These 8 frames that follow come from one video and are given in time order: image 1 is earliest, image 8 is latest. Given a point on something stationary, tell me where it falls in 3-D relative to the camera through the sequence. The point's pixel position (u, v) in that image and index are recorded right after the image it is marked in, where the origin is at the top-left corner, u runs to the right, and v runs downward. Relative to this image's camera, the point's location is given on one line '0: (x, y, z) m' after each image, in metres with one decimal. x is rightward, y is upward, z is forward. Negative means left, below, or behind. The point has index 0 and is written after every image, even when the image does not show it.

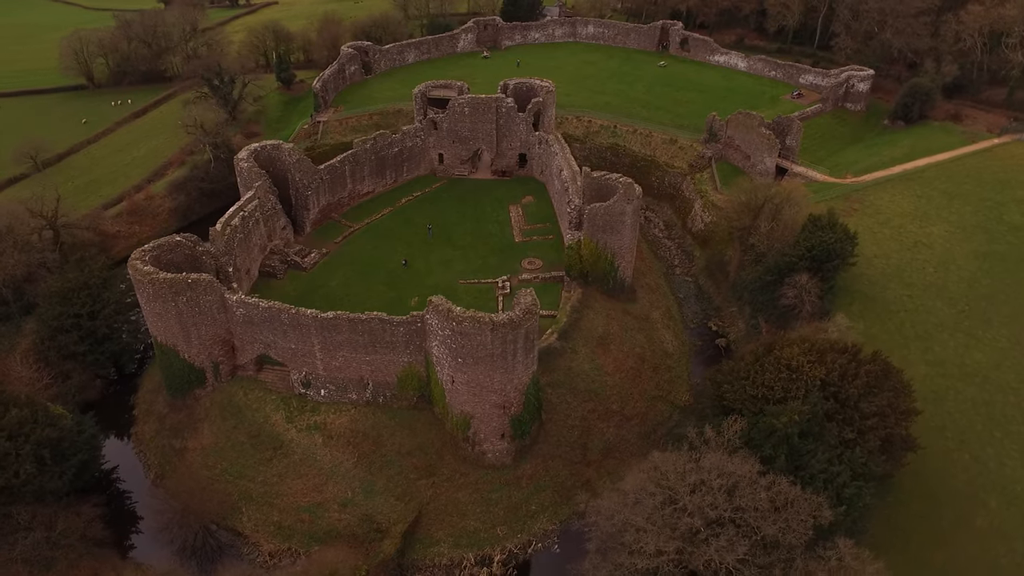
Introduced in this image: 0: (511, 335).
0: (0.0, -1.4, +19.9) m
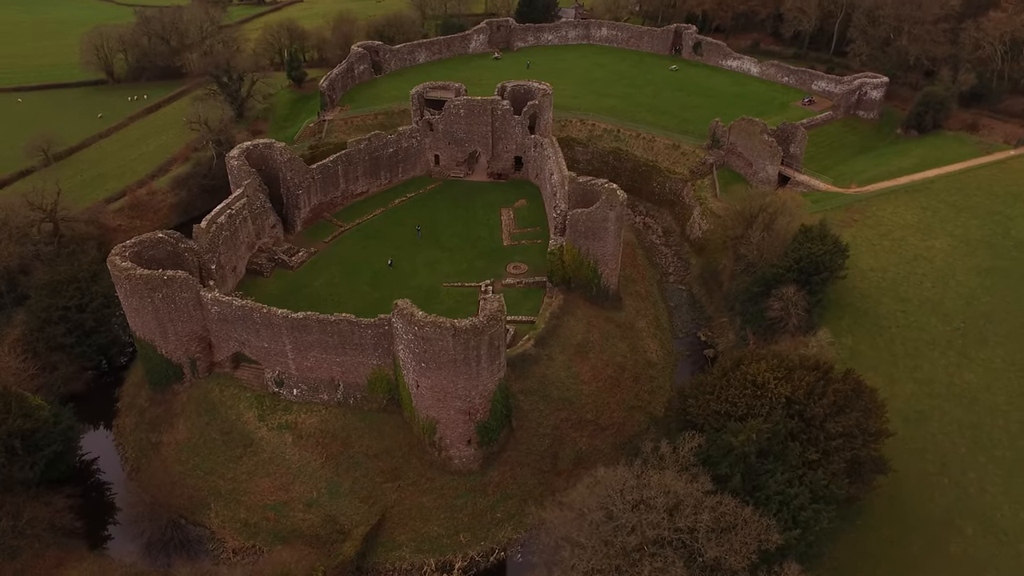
0: (-1.1, -1.6, +19.7) m
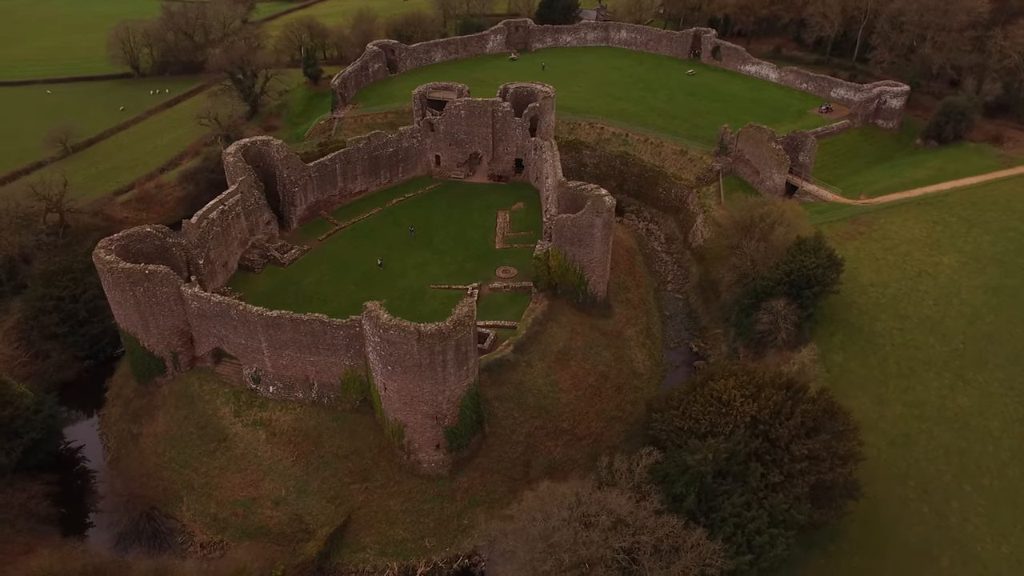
0: (-2.2, -1.7, +19.5) m
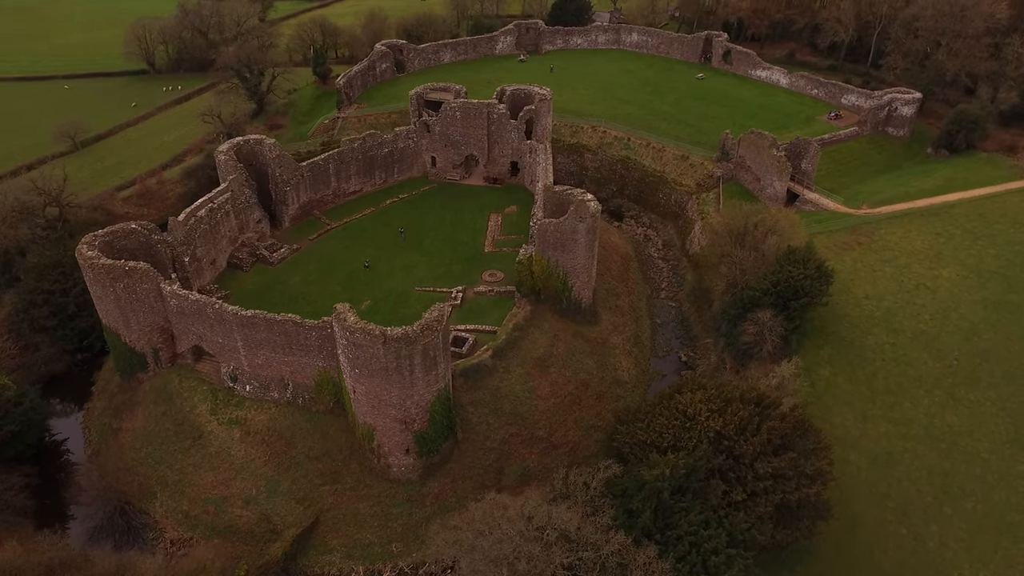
0: (-3.1, -1.8, +19.3) m
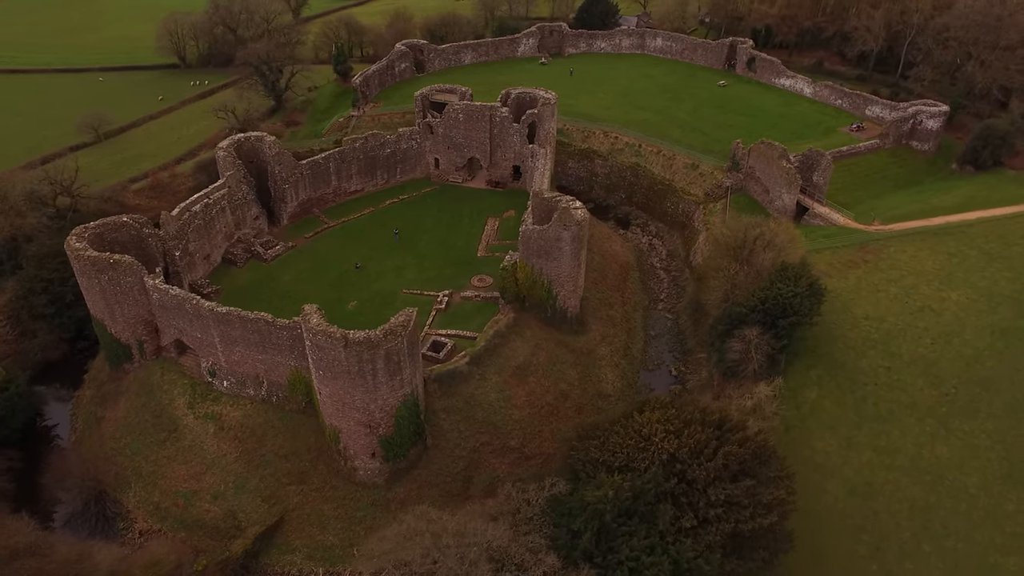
0: (-4.2, -1.9, +19.2) m
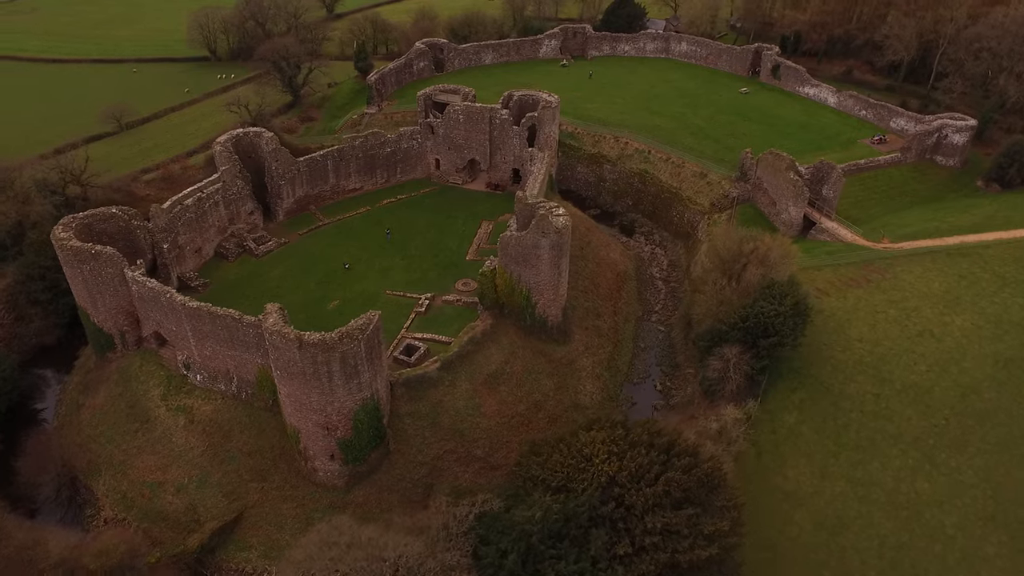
0: (-5.5, -2.0, +19.1) m
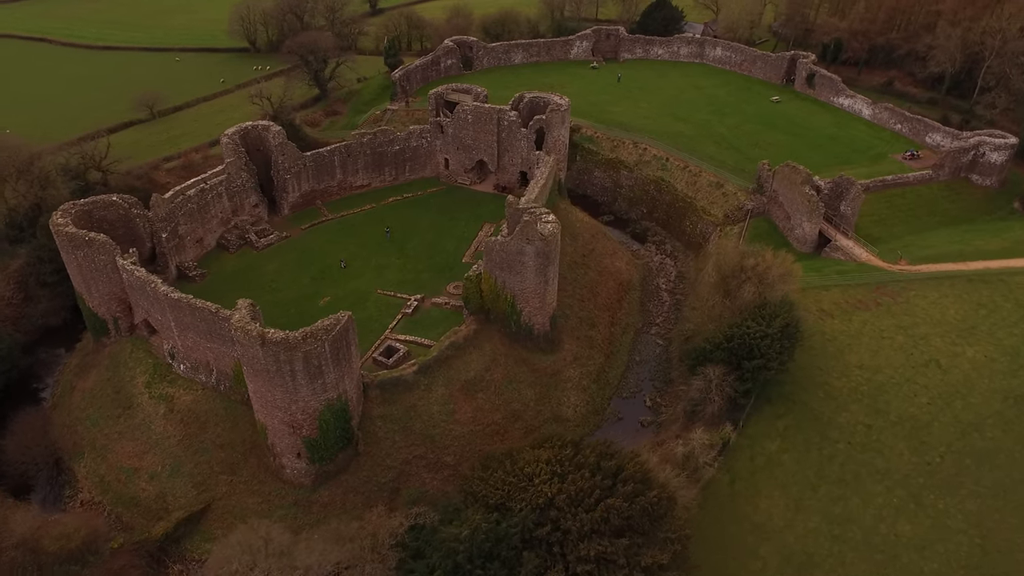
0: (-6.5, -2.0, +19.0) m
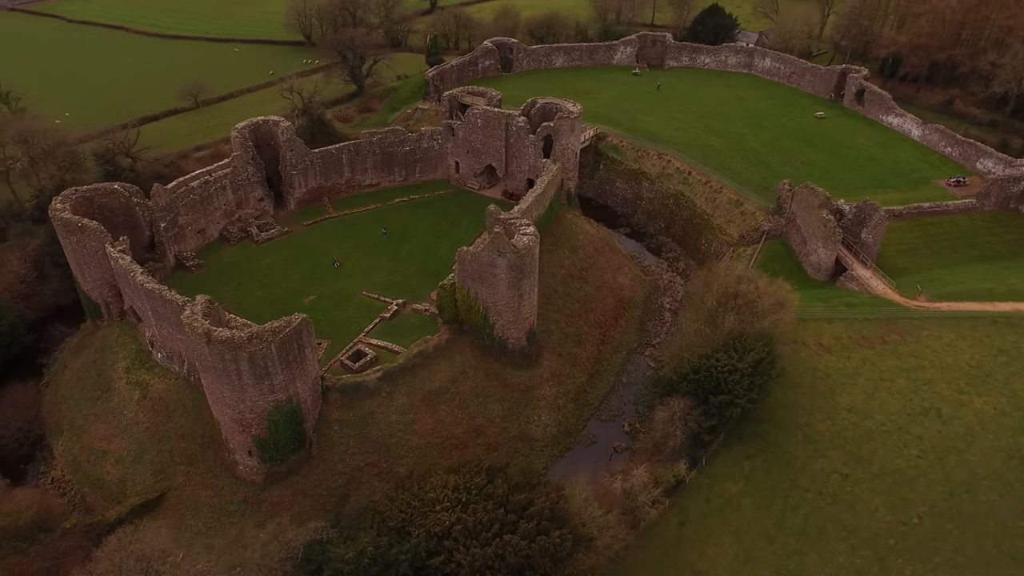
0: (-8.2, -1.9, +19.1) m
